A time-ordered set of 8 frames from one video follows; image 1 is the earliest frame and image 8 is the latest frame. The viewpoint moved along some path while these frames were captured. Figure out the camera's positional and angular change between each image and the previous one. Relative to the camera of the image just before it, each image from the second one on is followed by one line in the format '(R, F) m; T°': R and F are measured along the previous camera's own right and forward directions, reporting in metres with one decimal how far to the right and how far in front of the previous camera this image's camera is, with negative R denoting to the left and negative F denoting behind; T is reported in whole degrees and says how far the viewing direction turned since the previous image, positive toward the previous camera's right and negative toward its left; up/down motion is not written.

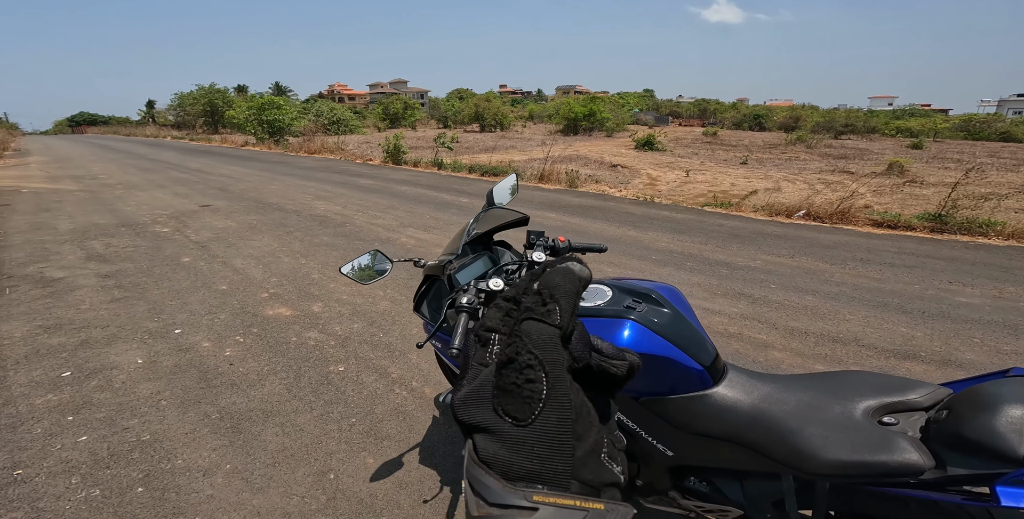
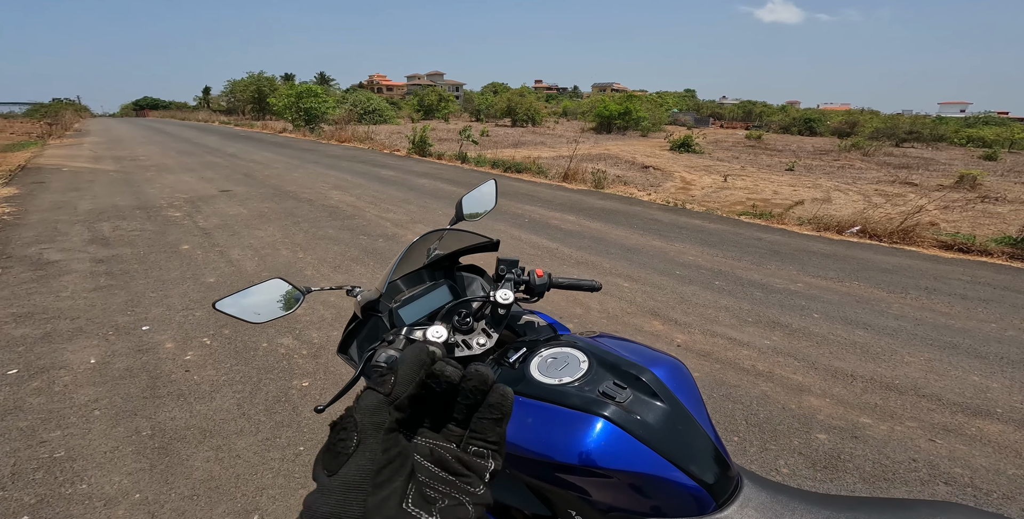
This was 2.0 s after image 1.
(+0.3, +0.5) m; -4°
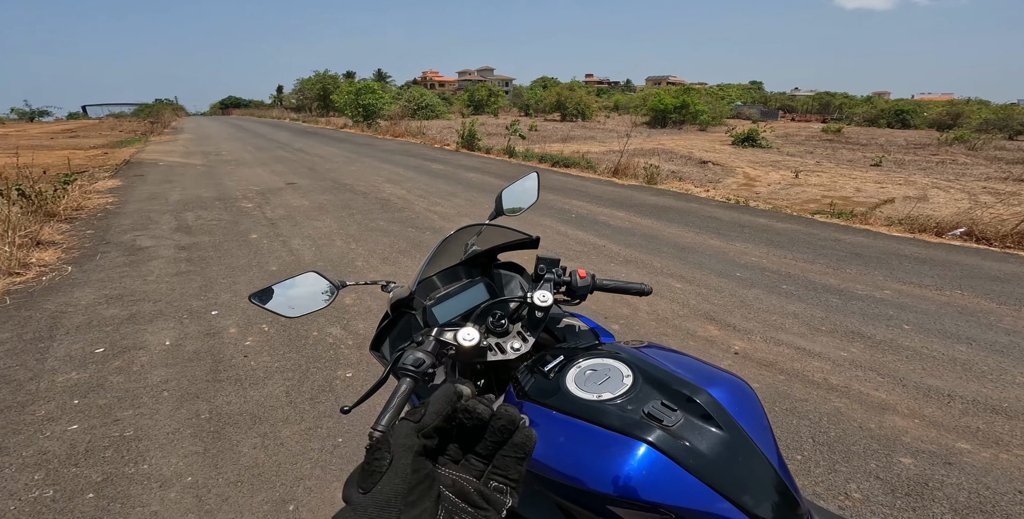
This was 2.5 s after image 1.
(0.0, +0.1) m; -5°
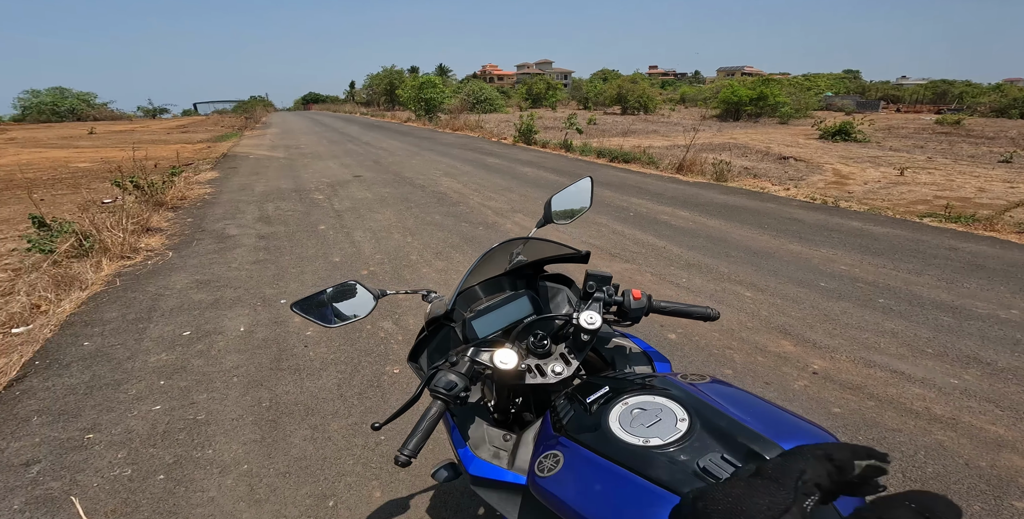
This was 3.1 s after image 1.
(0.0, +0.1) m; -6°
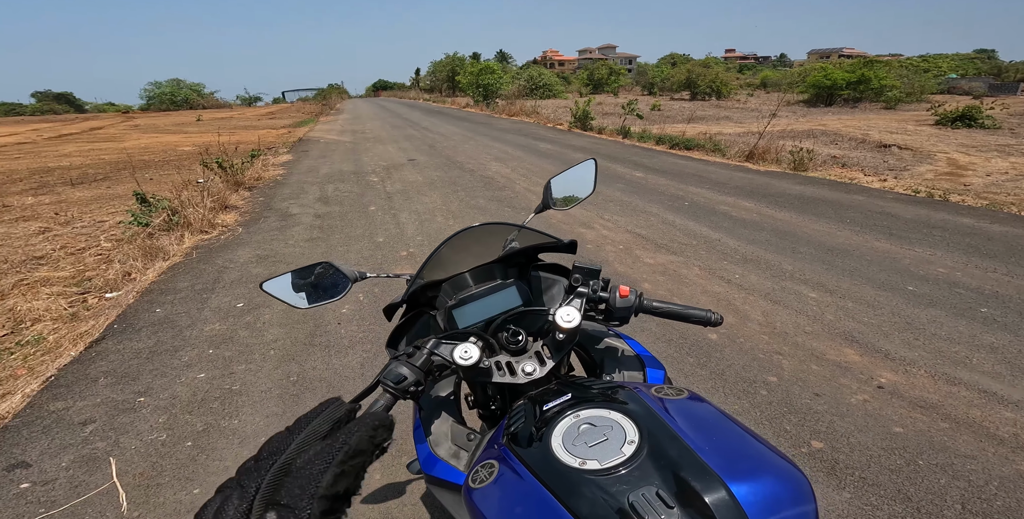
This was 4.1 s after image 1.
(+0.2, +0.1) m; -7°
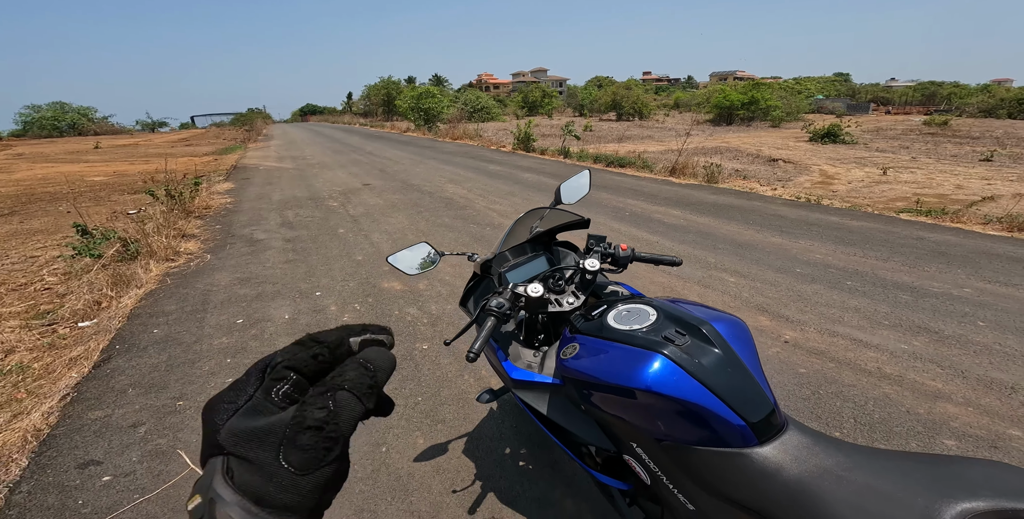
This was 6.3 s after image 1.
(-0.4, -0.6) m; +7°
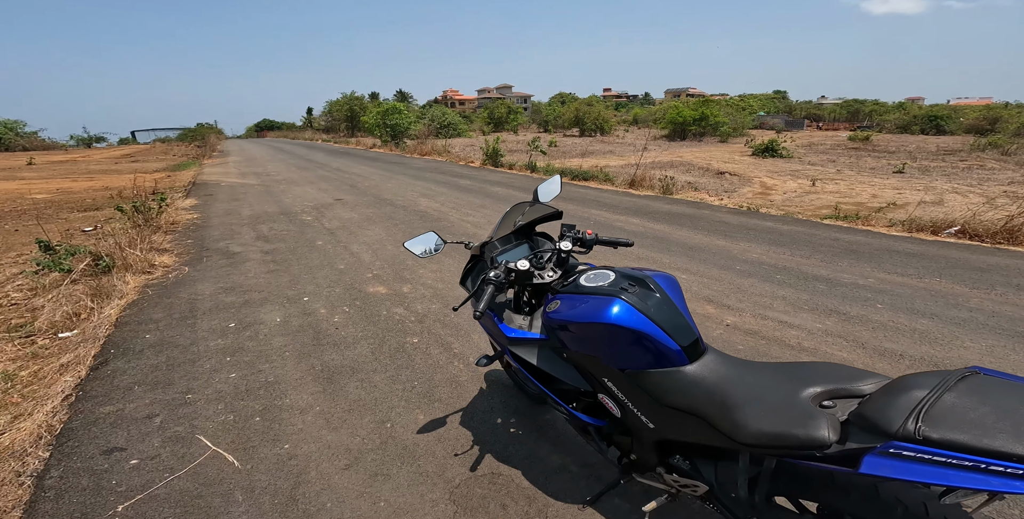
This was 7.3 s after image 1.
(-0.1, -0.4) m; +4°
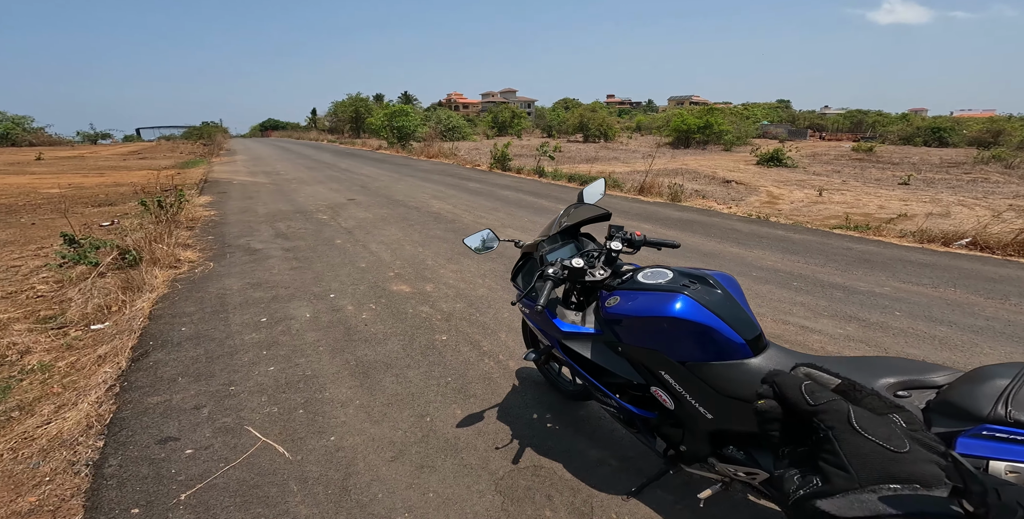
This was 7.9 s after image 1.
(-0.2, -0.1) m; 0°
